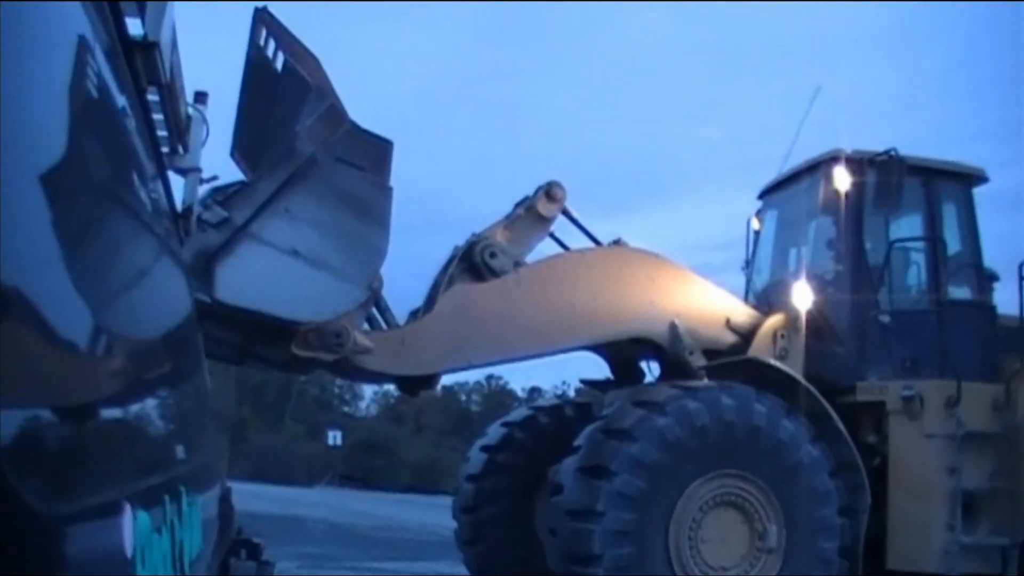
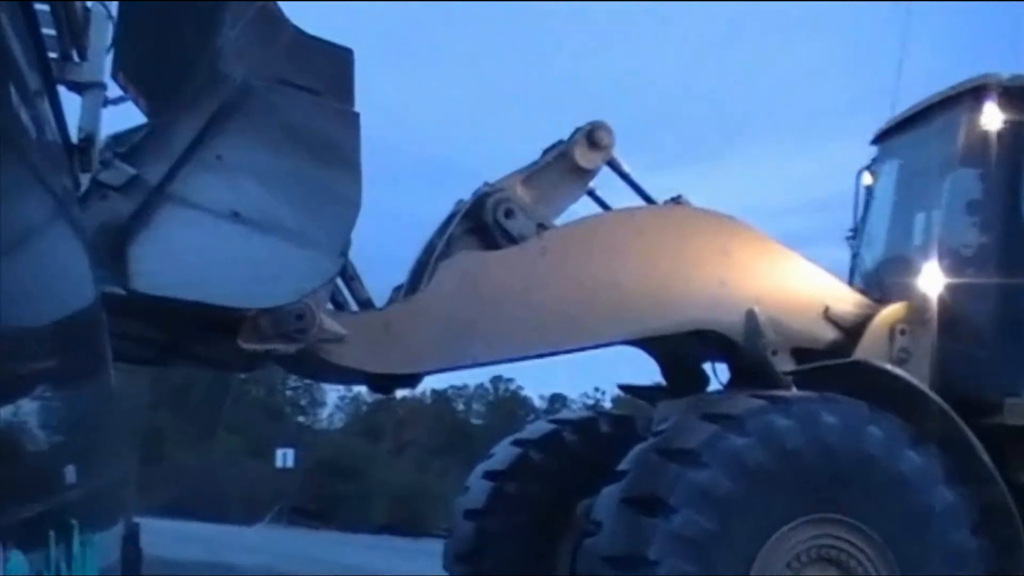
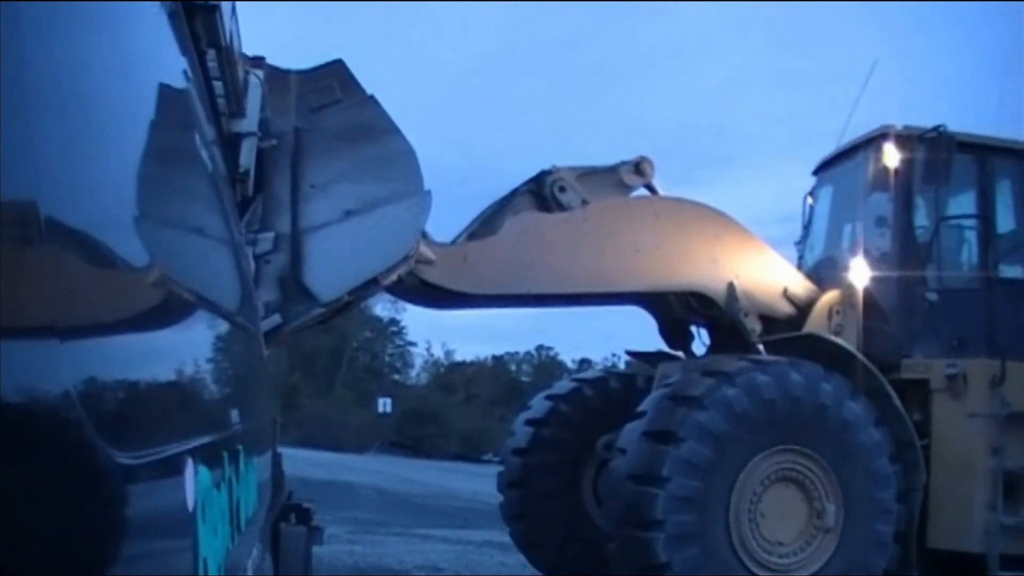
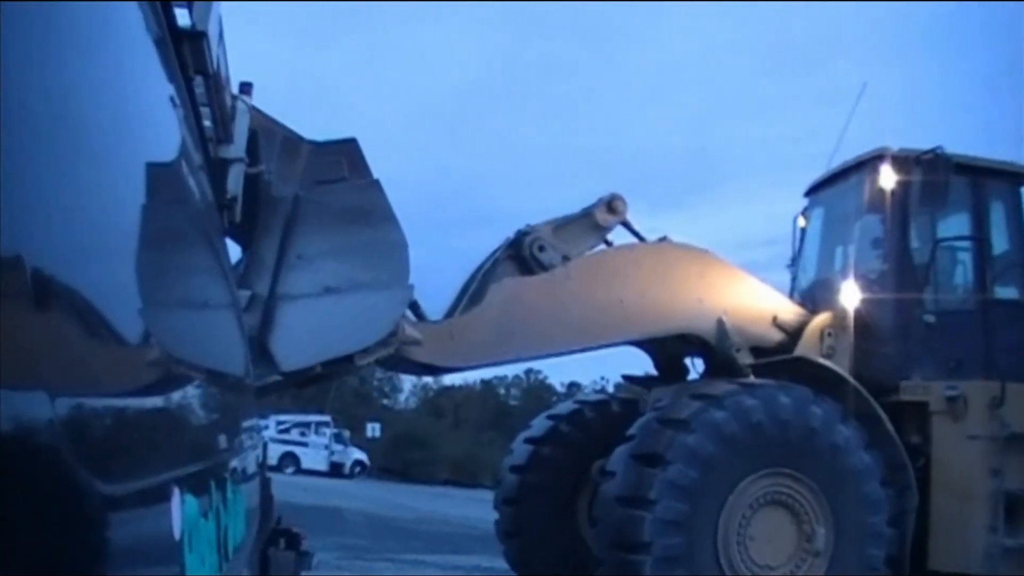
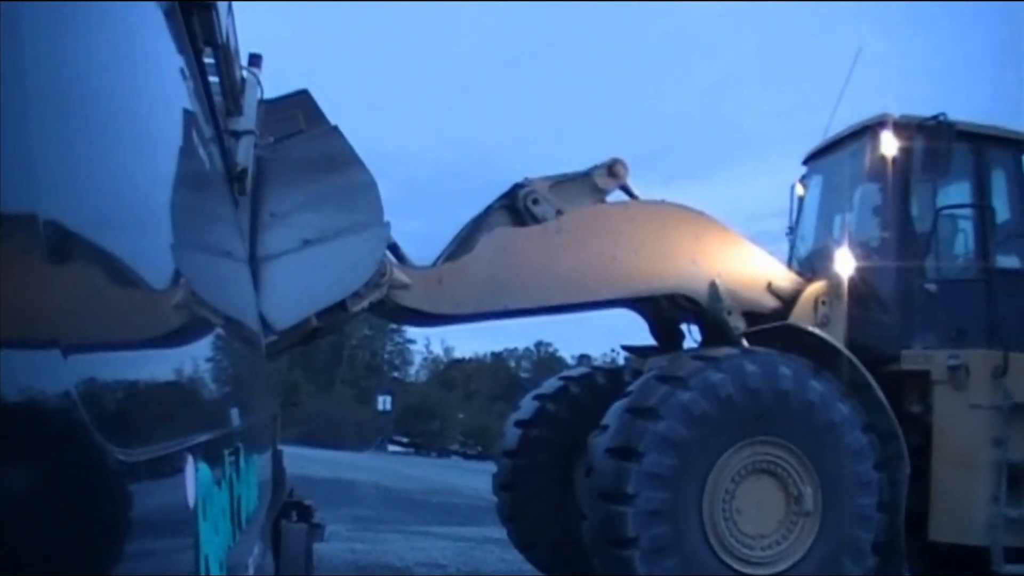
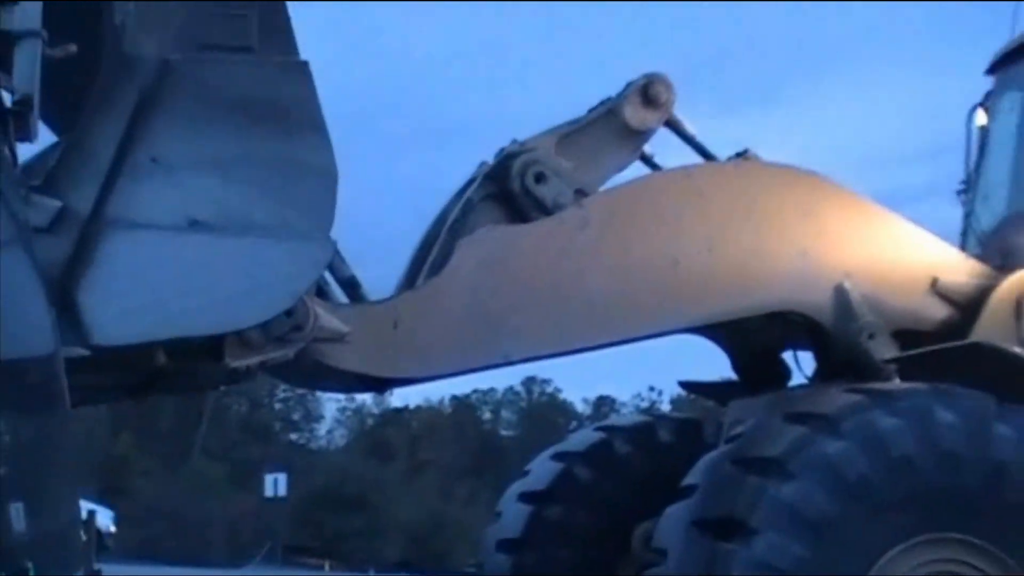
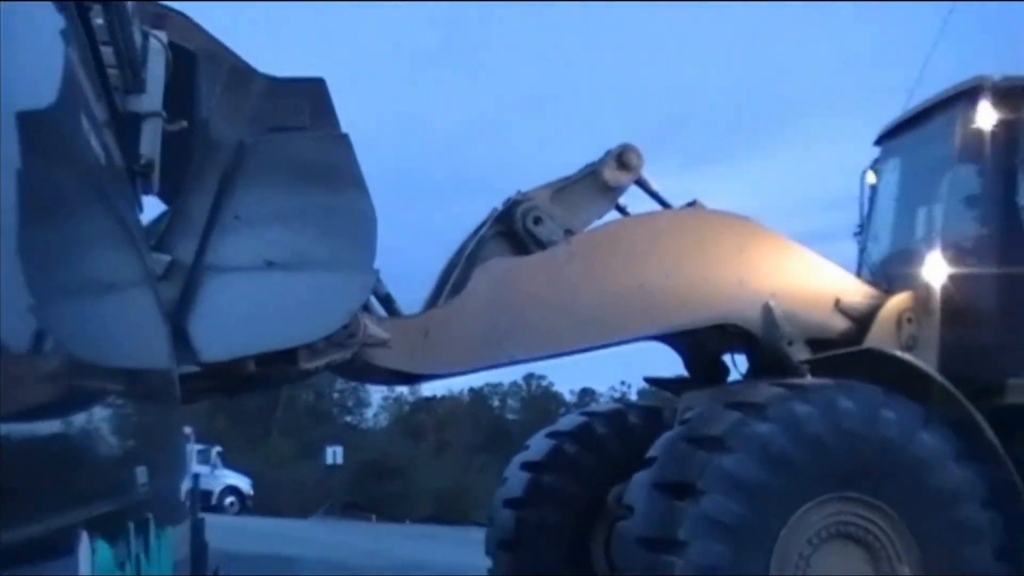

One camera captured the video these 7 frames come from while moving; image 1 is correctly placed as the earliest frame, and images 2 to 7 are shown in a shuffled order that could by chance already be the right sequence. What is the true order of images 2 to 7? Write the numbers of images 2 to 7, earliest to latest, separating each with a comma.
2, 6, 7, 4, 5, 3
